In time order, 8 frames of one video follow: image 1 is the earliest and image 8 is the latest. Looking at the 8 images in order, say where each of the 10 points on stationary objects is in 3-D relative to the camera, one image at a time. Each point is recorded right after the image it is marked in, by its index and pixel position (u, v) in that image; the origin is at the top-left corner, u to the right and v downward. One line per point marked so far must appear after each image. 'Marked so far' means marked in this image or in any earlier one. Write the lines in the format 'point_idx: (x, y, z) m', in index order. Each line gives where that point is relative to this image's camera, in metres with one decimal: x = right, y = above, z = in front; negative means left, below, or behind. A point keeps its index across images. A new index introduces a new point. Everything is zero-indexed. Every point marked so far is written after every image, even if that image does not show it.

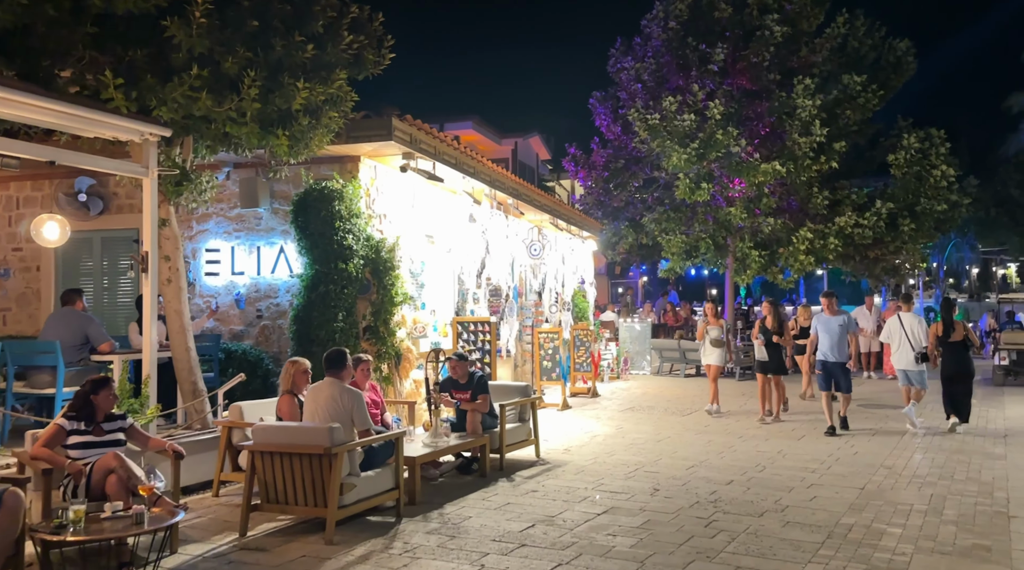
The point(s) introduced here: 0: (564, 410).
0: (+0.8, -2.0, +14.9) m
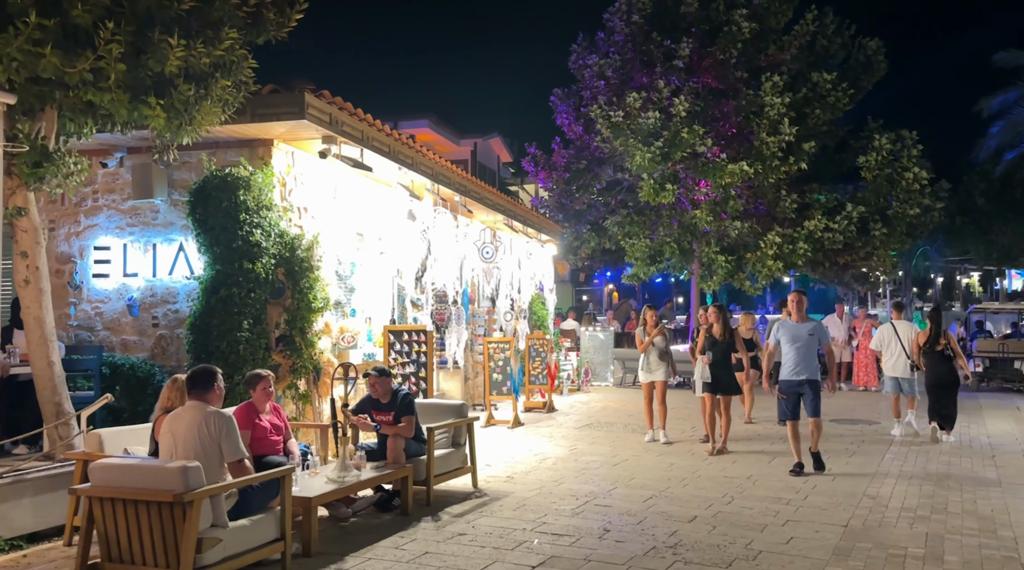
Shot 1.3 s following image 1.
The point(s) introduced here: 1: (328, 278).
0: (0.0, -2.1, +13.6) m
1: (-2.0, +0.1, +10.4) m
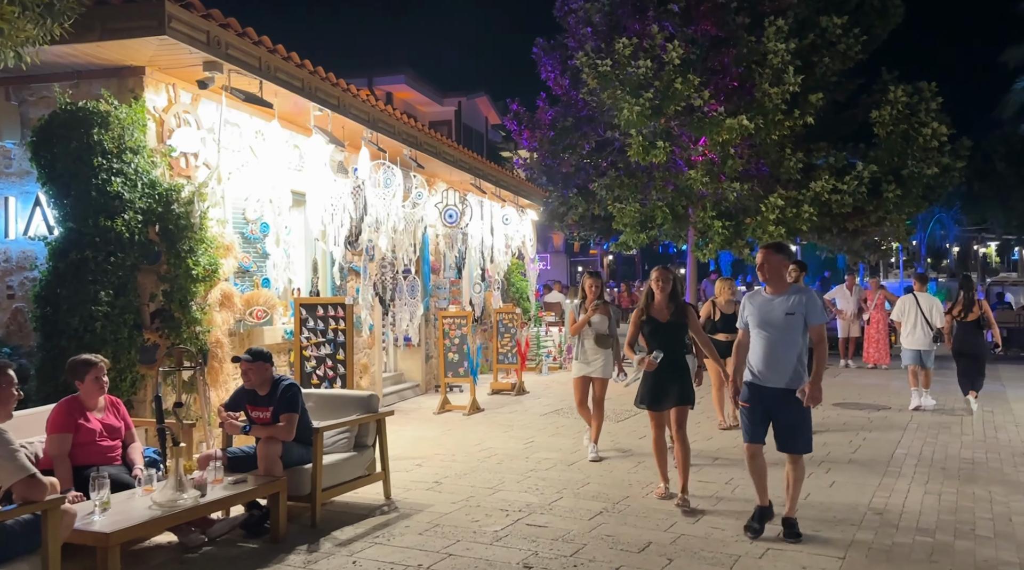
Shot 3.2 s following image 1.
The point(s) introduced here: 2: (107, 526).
0: (-0.5, -1.6, +11.9) m
1: (-2.6, +0.4, +8.6) m
2: (-2.0, -1.2, +4.8) m
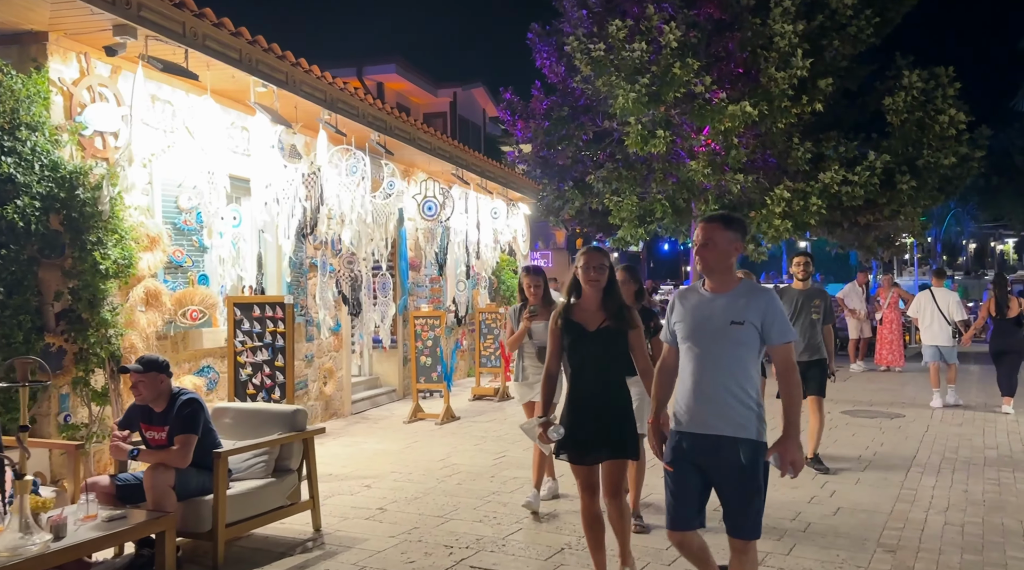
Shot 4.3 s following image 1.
0: (-0.8, -1.6, +10.9) m
1: (-2.9, +0.4, +7.6) m
2: (-2.4, -1.2, +3.8) m
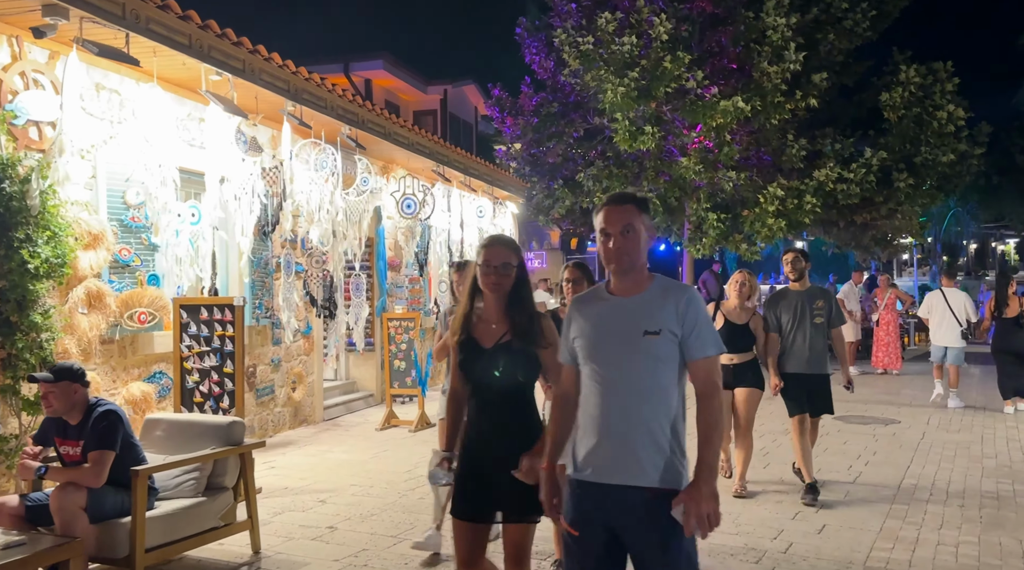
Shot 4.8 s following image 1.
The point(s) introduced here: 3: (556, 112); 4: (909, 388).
0: (-1.1, -1.6, +10.4) m
1: (-3.2, +0.4, +7.2) m
2: (-2.6, -1.2, +3.3) m
3: (+0.9, +3.6, +19.8) m
4: (+6.4, -1.7, +15.3) m
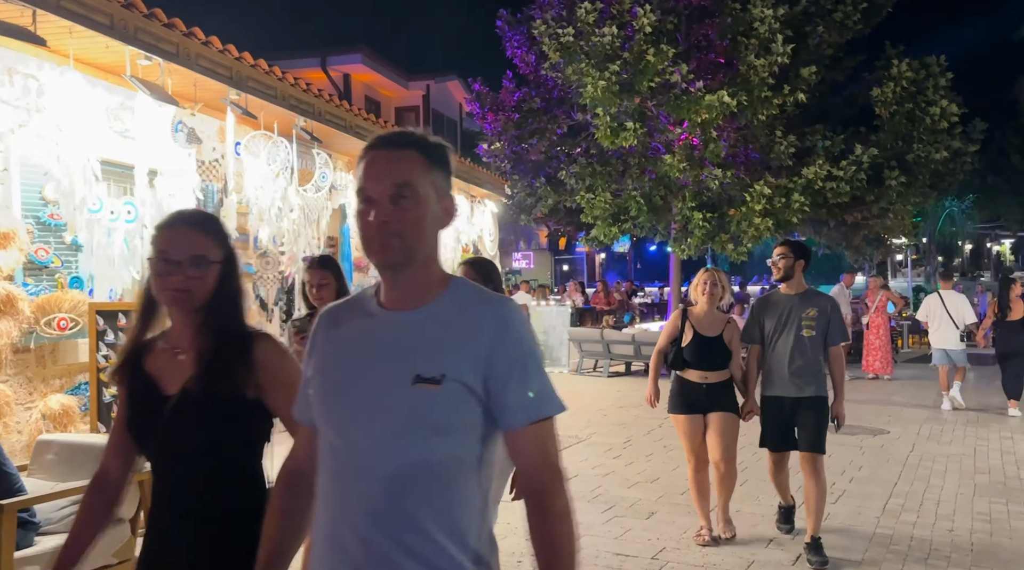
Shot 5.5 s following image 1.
0: (-1.4, -1.6, +9.8) m
1: (-3.5, +0.4, +6.5) m
2: (-3.0, -1.2, +2.7) m
3: (+0.5, +3.6, +19.1) m
4: (+6.1, -1.7, +14.7) m
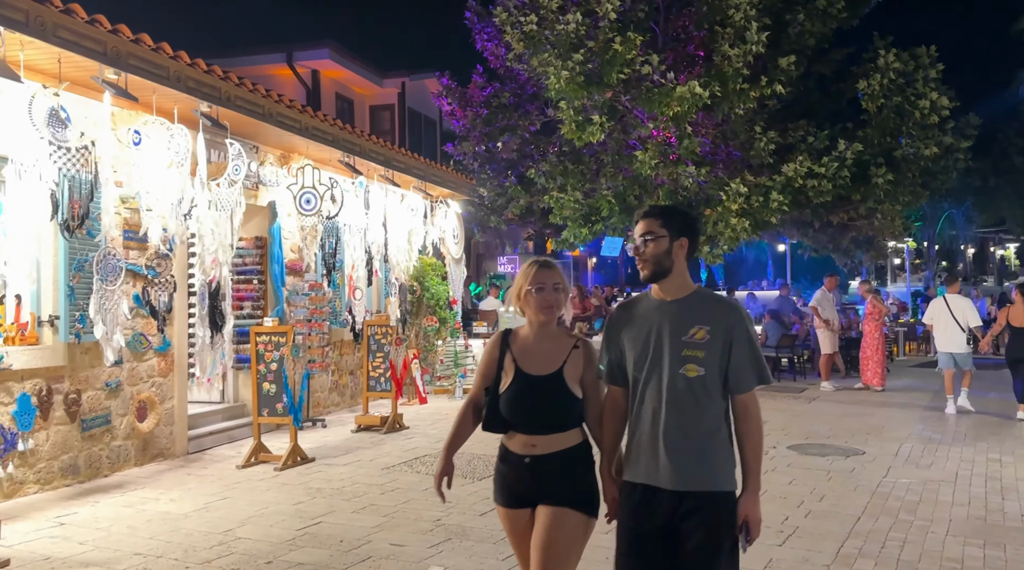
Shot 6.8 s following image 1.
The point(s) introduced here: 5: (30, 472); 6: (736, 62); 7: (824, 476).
0: (-2.1, -1.7, +8.7) m
1: (-4.2, +0.4, +5.5) m
2: (-3.7, -1.2, +1.7) m
3: (-0.1, +3.5, +18.1) m
4: (+5.4, -1.8, +13.6) m
5: (-4.0, -1.5, +7.8) m
6: (+3.4, +3.3, +14.1) m
7: (+2.8, -1.7, +8.5) m
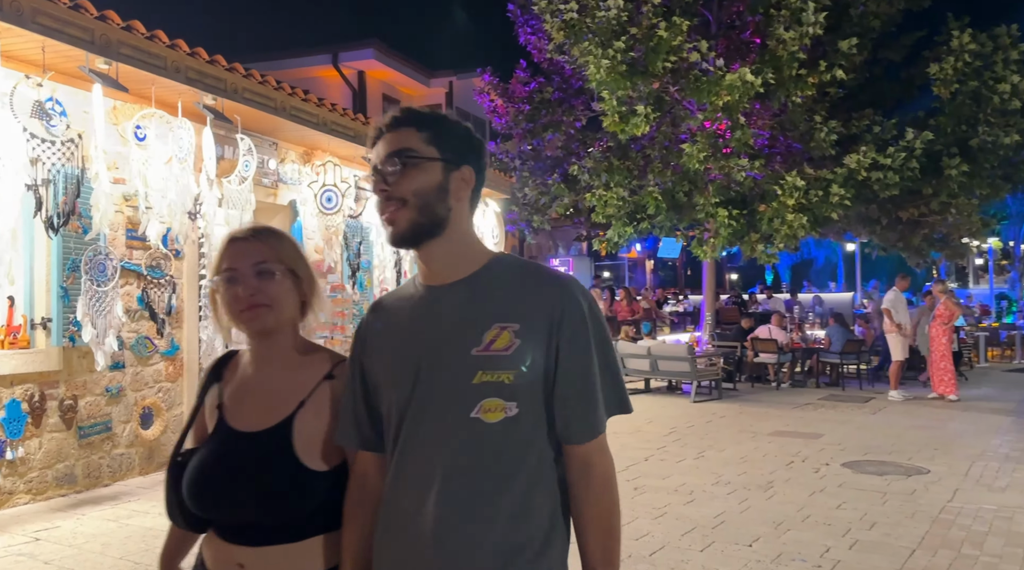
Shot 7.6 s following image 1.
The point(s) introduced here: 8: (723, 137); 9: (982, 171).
0: (-1.9, -1.7, +8.2) m
1: (-4.3, +0.4, +5.2) m
2: (-4.1, -1.2, +1.3) m
3: (+0.8, +3.5, +17.4) m
4: (+6.0, -1.8, +12.5) m
5: (-3.9, -1.6, +7.5) m
6: (+4.0, +3.3, +13.2) m
7: (+3.0, -1.7, +7.6) m
8: (+3.1, +2.2, +14.1) m
9: (+7.0, +1.7, +14.0) m
